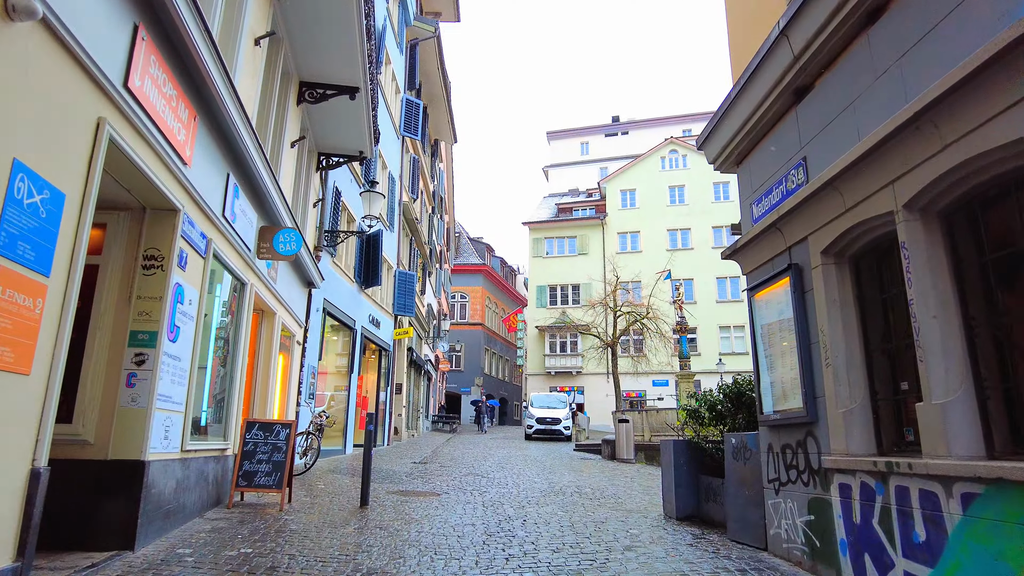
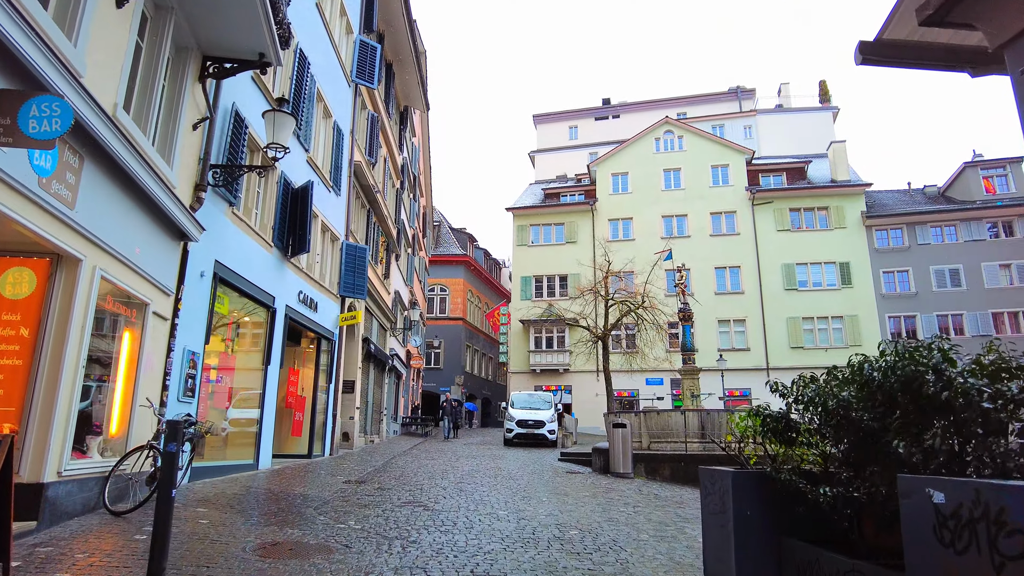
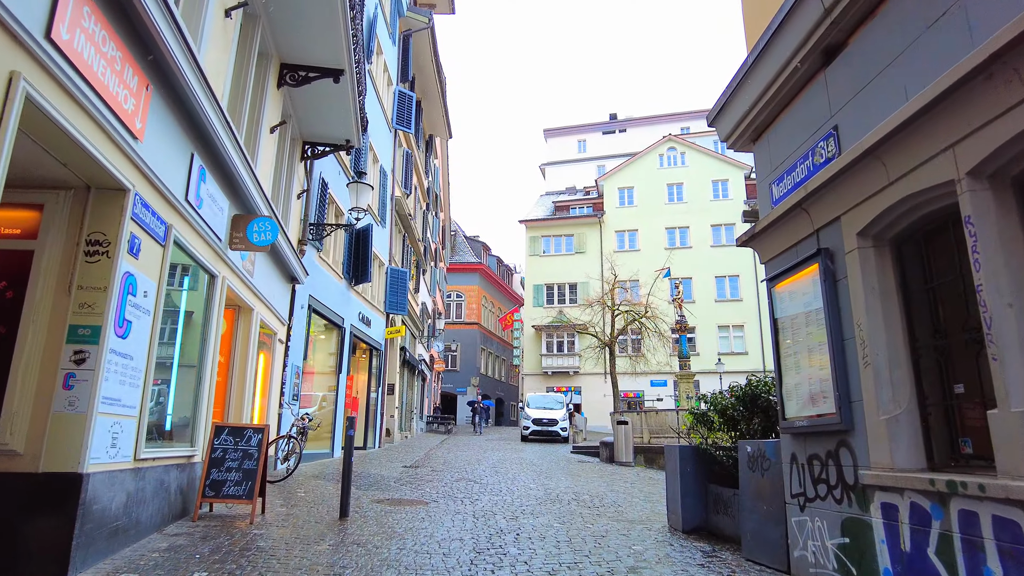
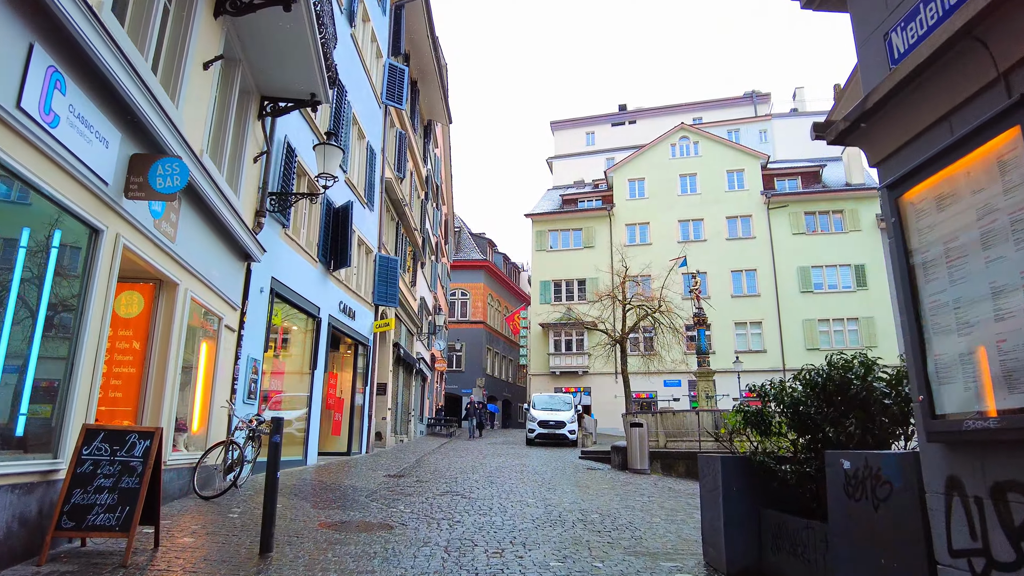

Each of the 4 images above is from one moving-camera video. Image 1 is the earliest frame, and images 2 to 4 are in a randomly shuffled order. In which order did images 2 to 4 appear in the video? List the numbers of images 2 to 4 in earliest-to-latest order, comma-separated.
3, 4, 2
